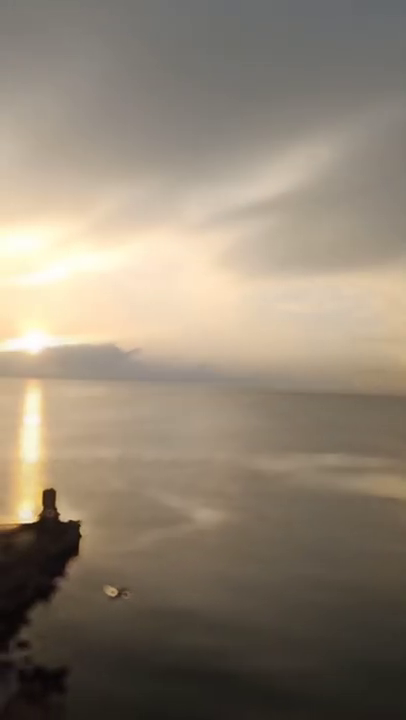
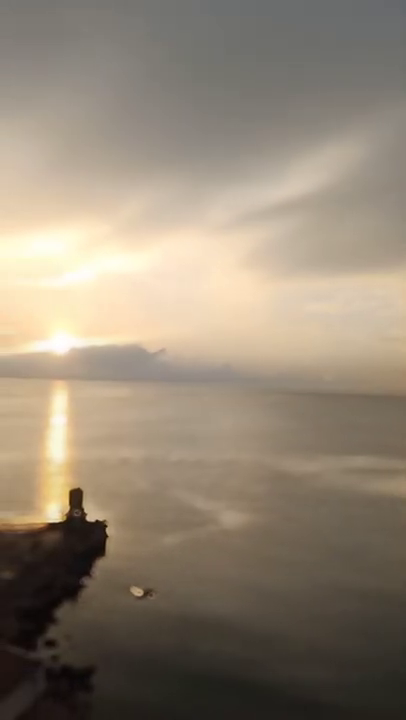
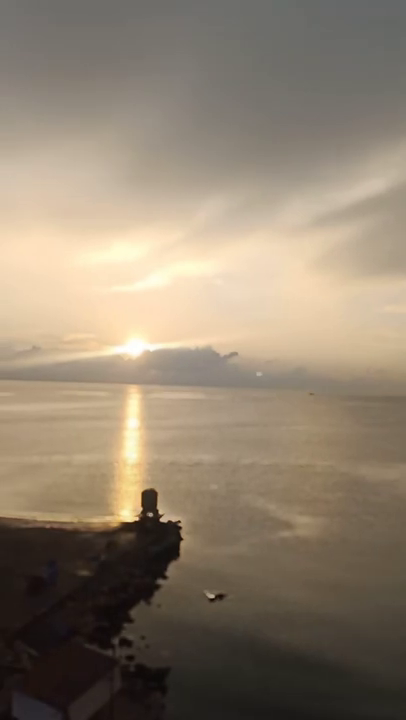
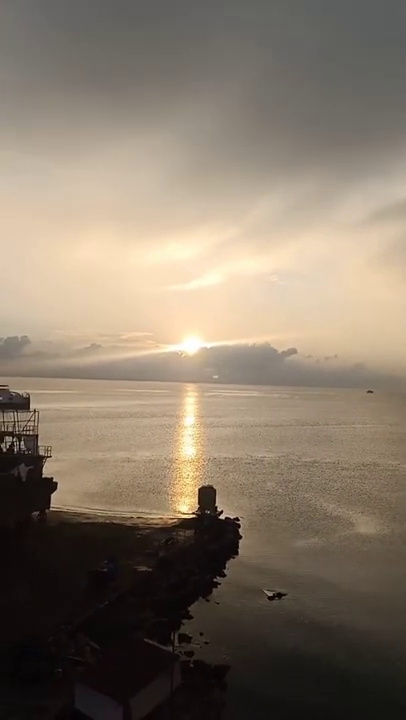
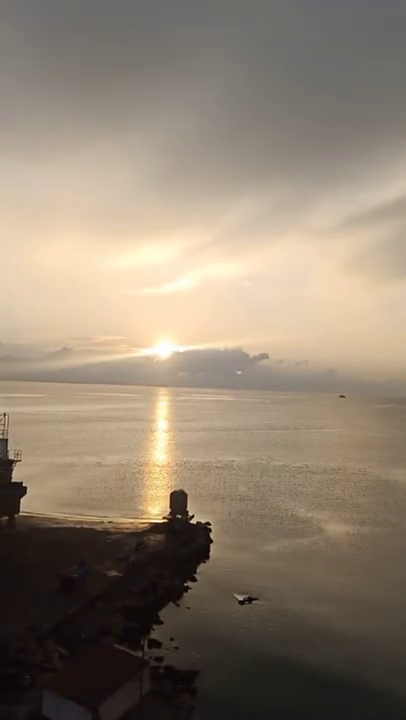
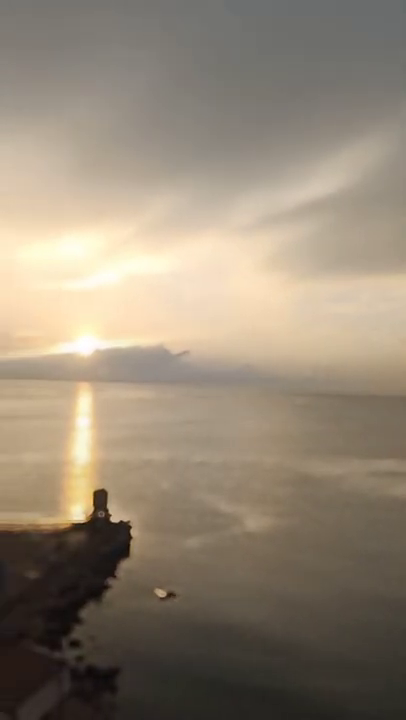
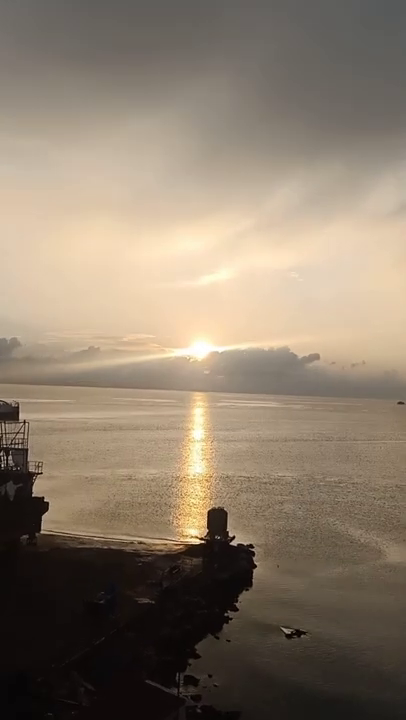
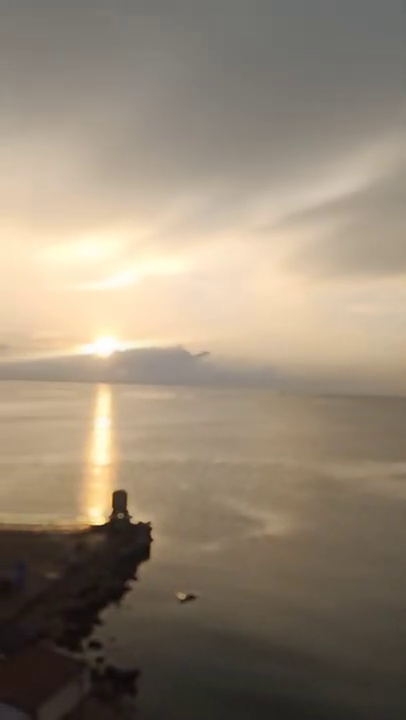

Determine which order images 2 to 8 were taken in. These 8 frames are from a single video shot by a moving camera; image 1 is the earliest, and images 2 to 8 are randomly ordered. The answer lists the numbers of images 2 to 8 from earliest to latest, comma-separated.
2, 6, 8, 3, 5, 4, 7
